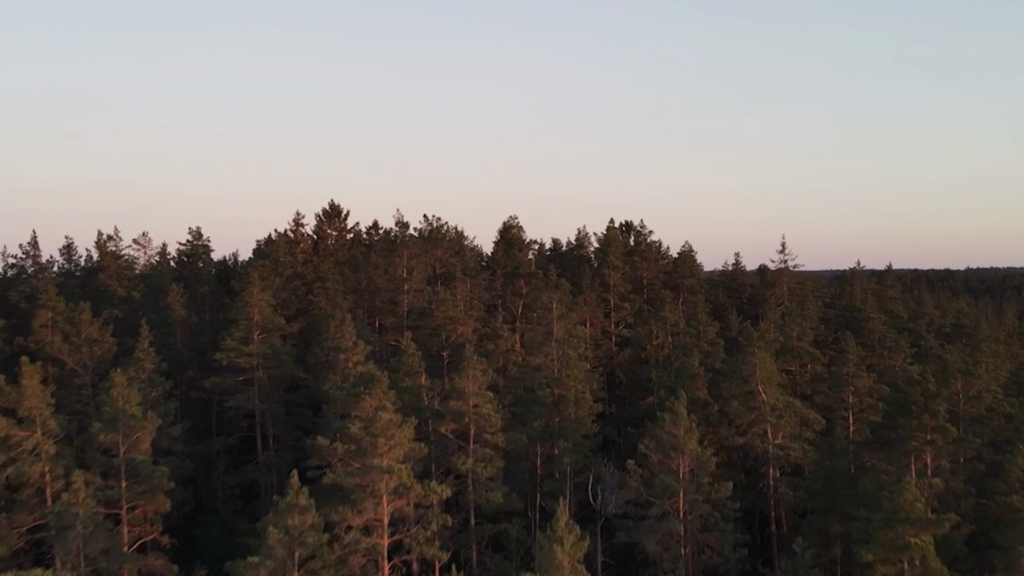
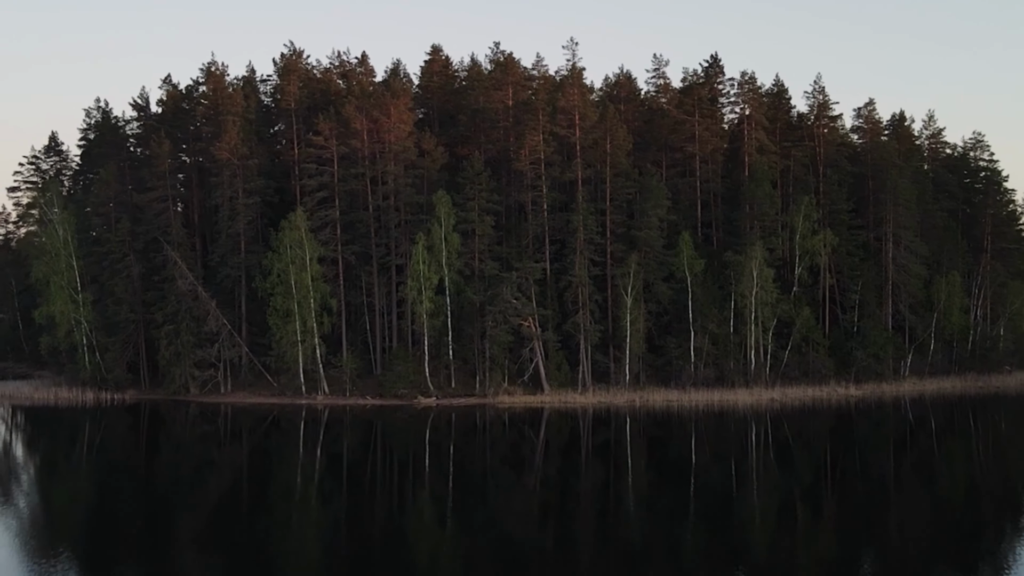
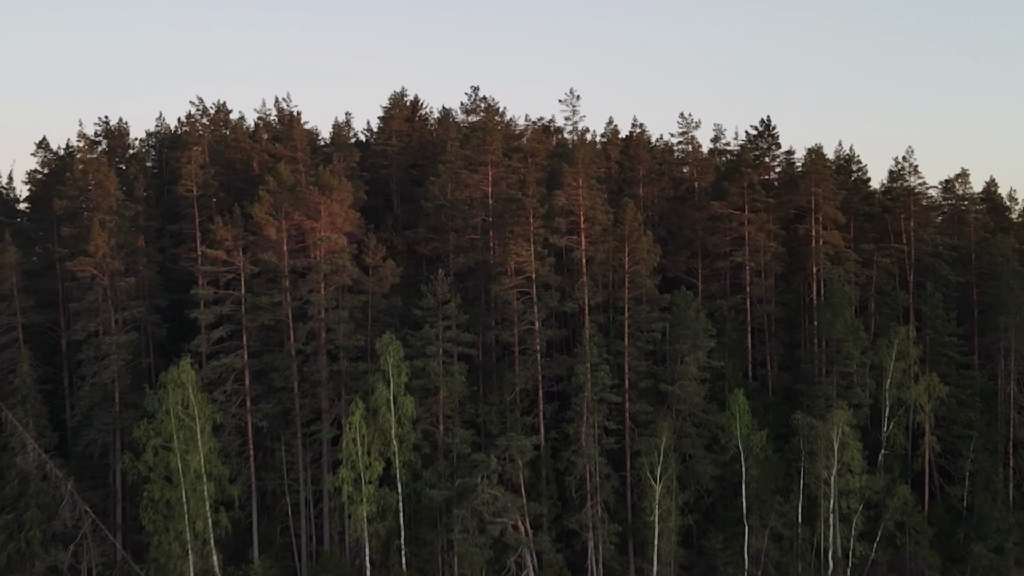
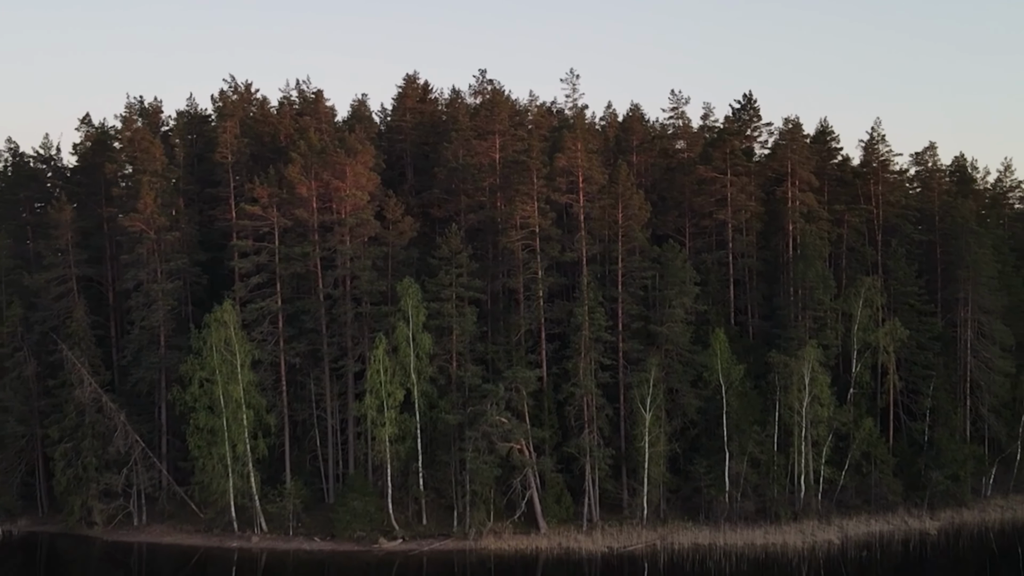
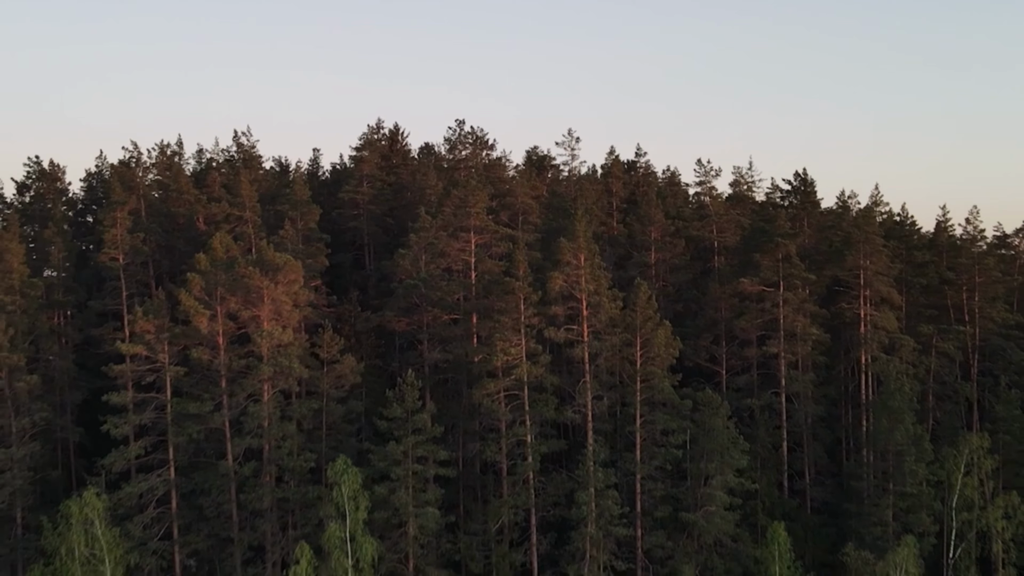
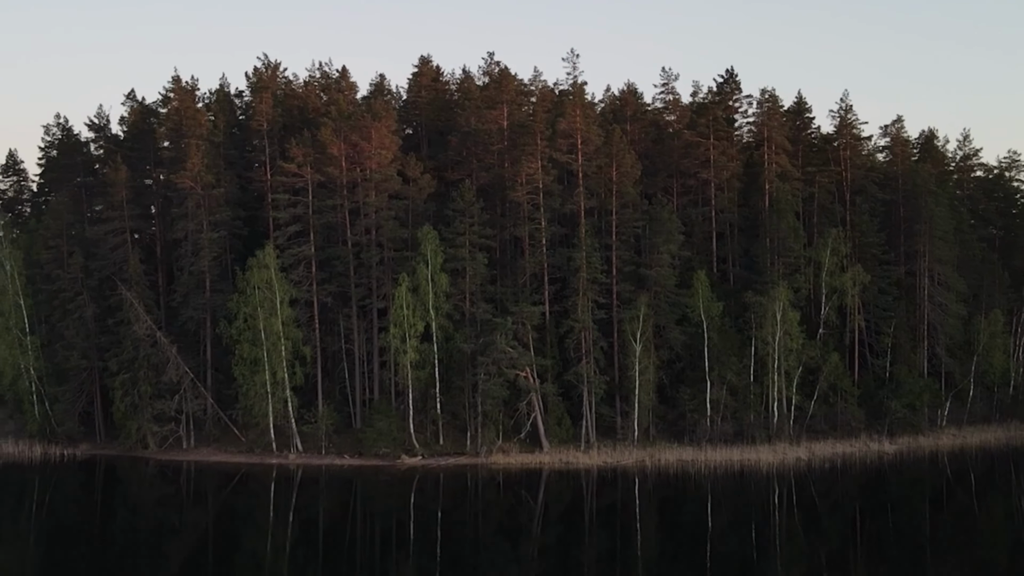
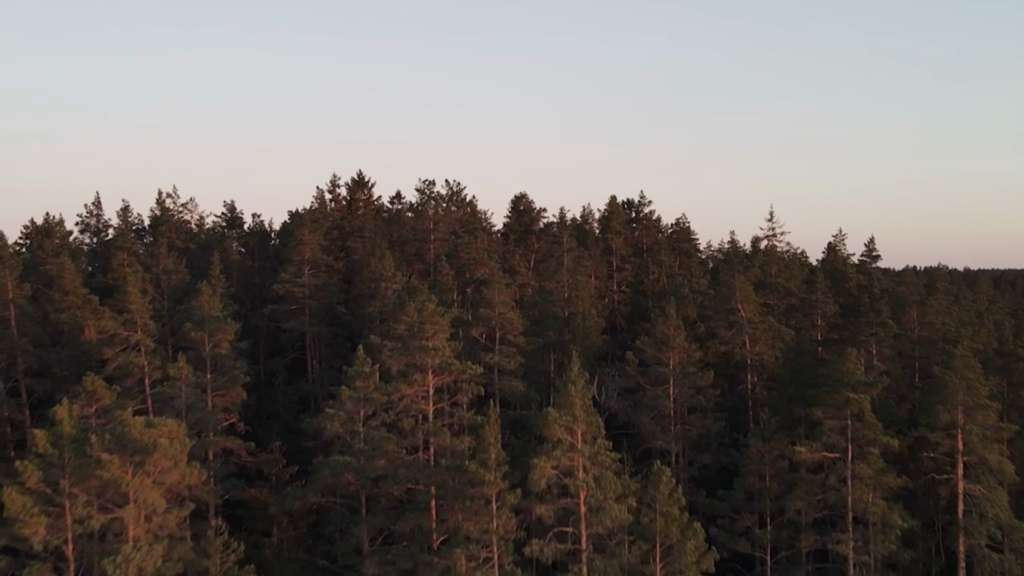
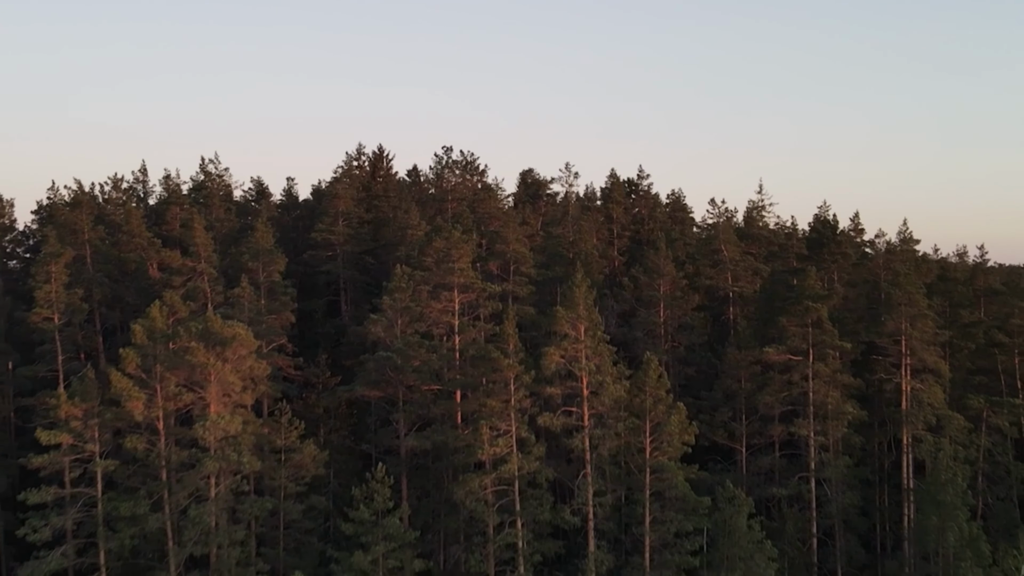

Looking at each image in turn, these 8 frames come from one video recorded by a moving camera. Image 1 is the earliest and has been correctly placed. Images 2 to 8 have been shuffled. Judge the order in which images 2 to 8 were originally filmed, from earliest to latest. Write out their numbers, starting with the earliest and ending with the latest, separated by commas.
7, 8, 5, 3, 4, 6, 2
